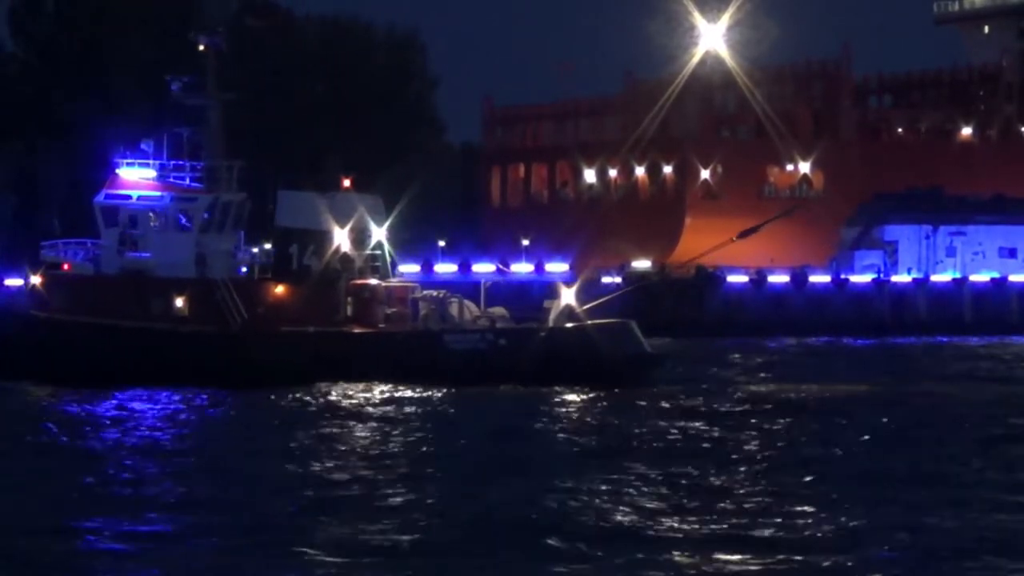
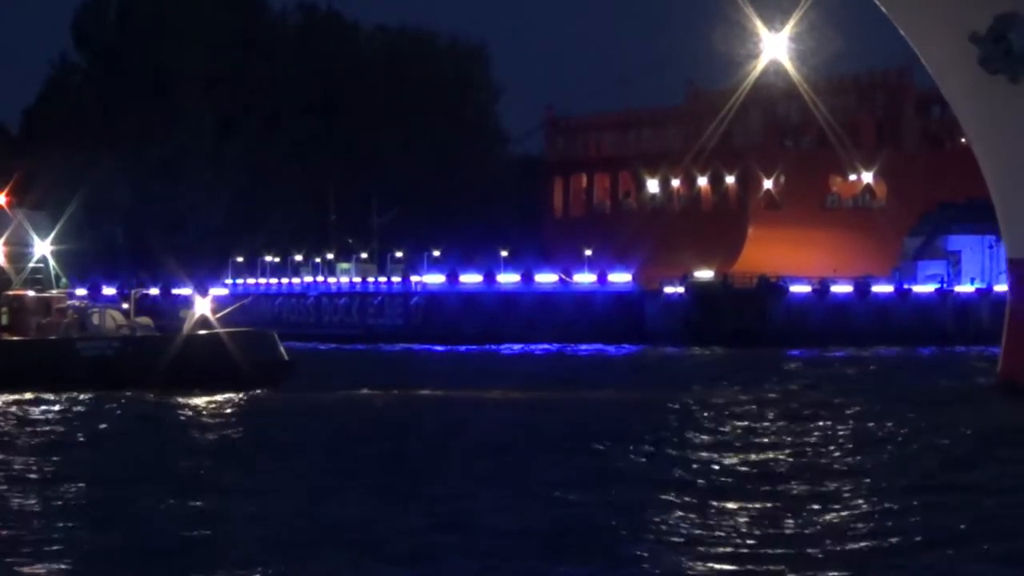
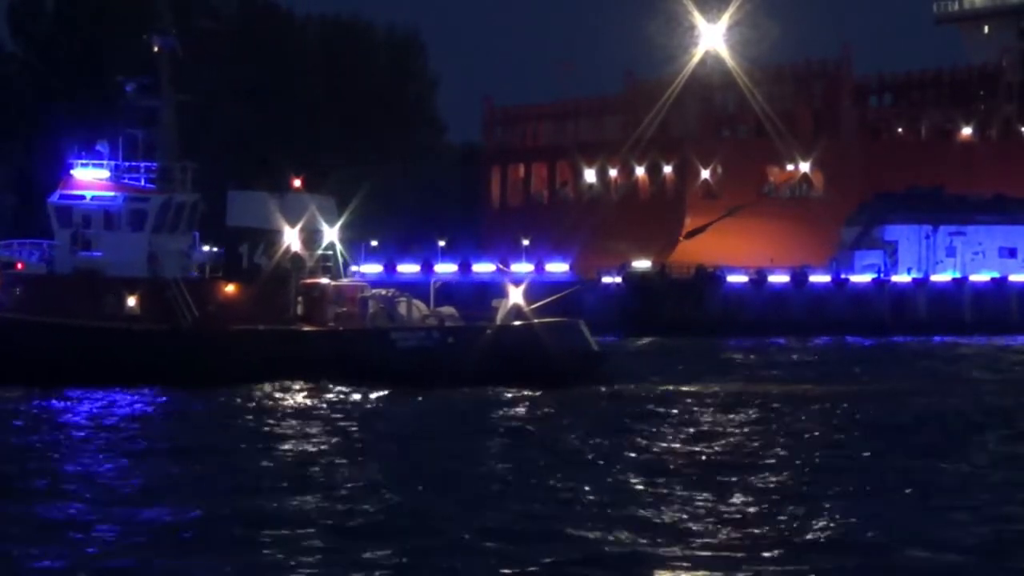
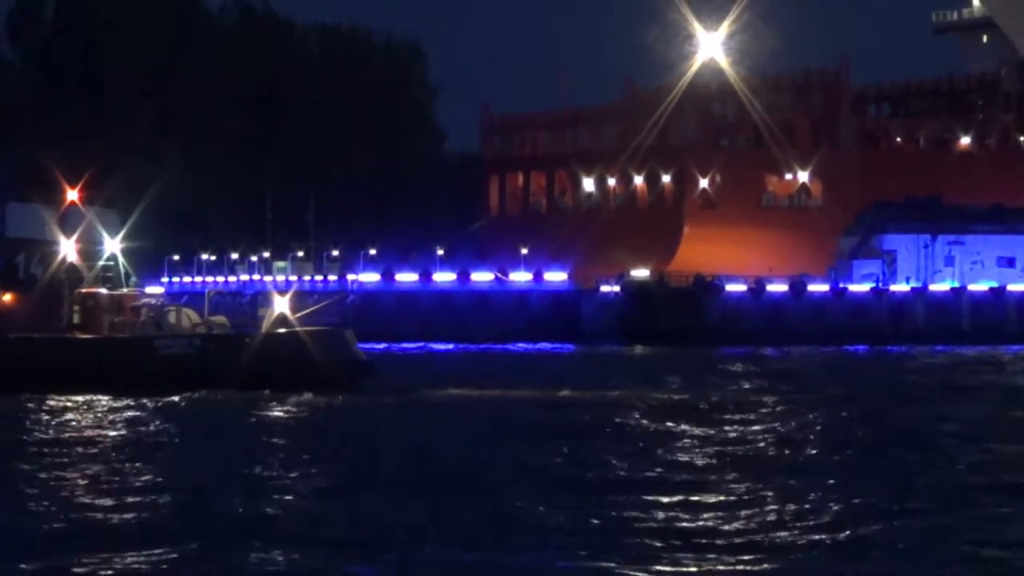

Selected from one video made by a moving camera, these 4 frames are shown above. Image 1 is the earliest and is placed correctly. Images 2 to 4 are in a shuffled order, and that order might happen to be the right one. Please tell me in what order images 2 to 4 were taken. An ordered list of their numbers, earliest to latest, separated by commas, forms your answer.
3, 4, 2
